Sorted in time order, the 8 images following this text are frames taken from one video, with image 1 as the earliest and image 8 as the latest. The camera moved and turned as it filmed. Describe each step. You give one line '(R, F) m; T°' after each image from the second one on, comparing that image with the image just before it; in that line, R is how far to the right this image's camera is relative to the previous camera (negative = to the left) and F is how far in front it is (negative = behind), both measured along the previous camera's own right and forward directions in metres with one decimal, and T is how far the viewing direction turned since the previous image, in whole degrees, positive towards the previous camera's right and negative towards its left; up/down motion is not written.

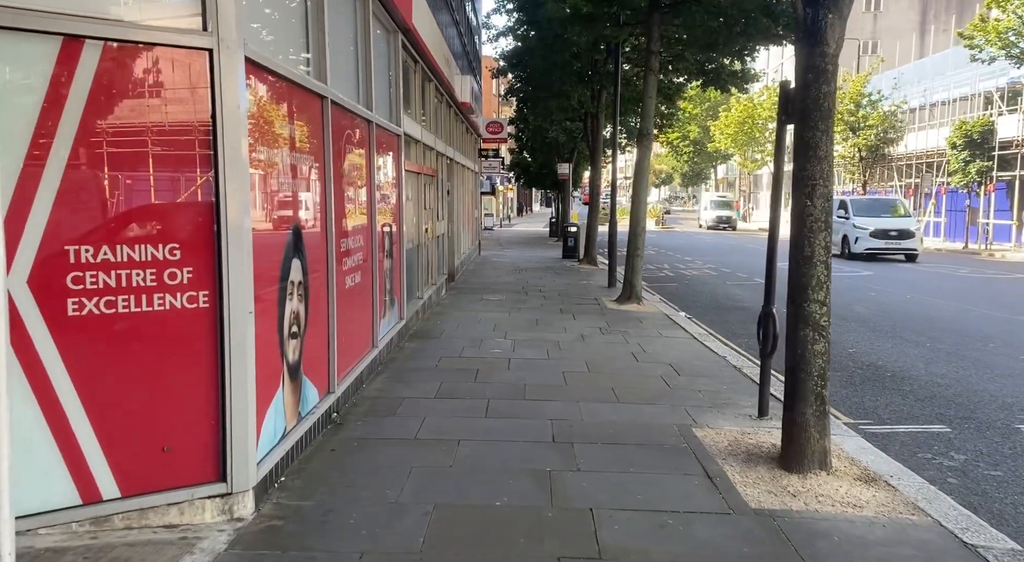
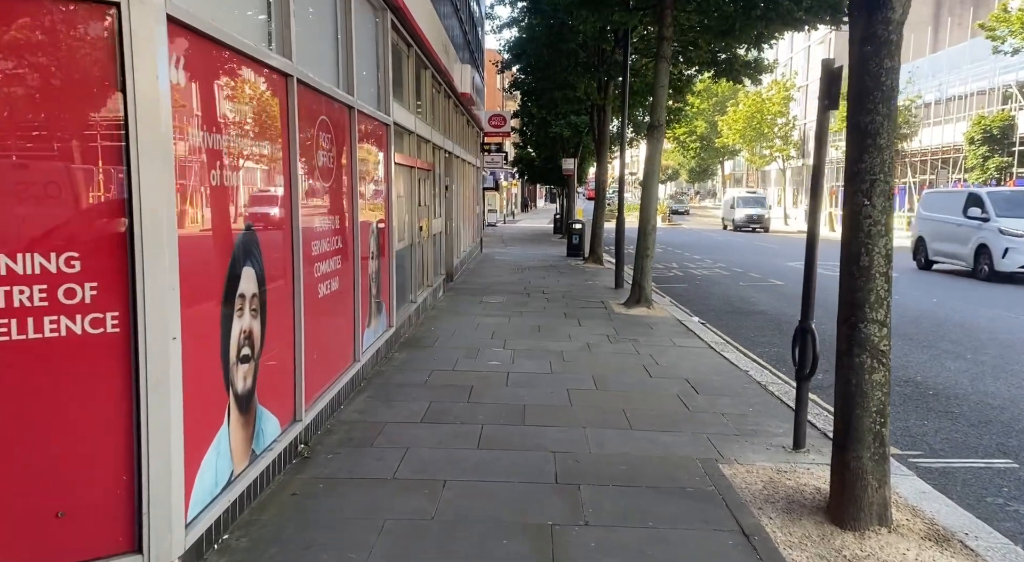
(0.0, +0.8) m; 0°
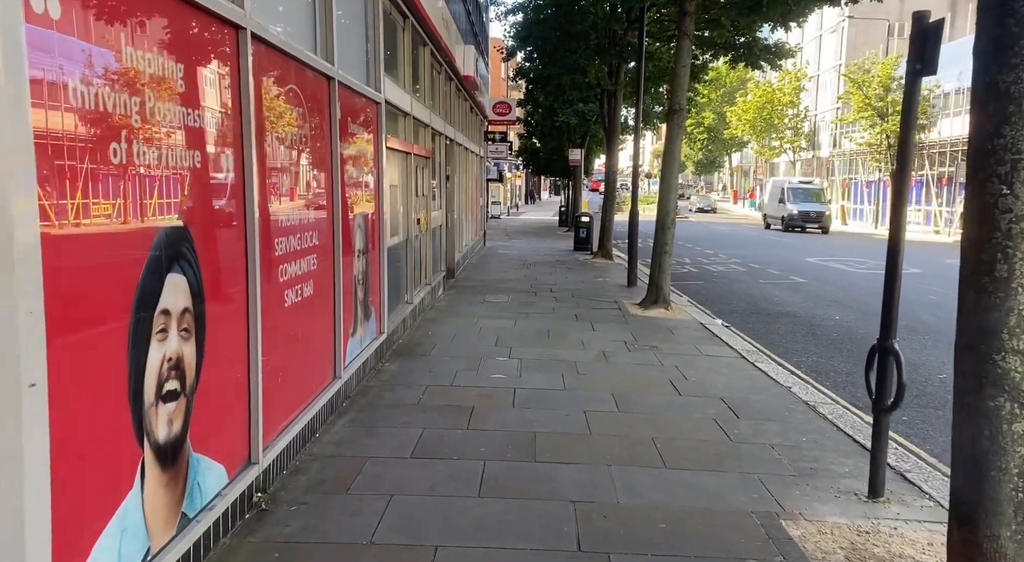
(0.0, +1.0) m; 0°
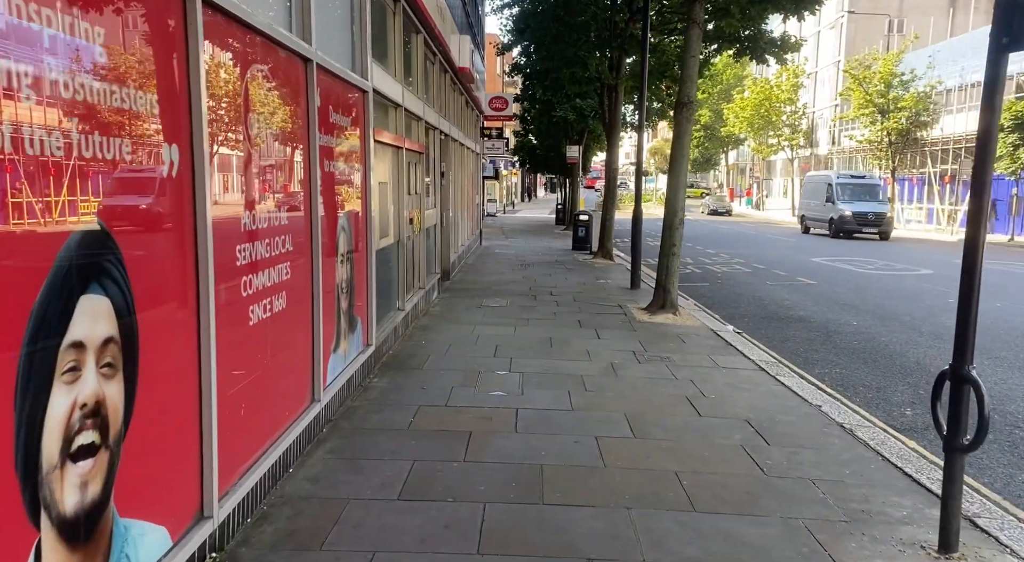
(-0.1, +0.7) m; 0°
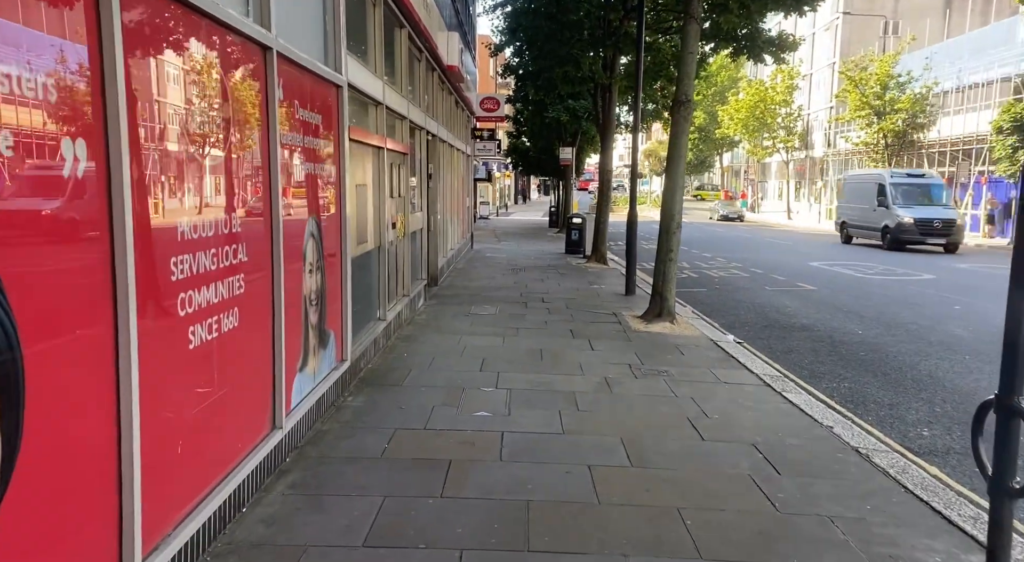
(+0.1, +0.5) m; 0°
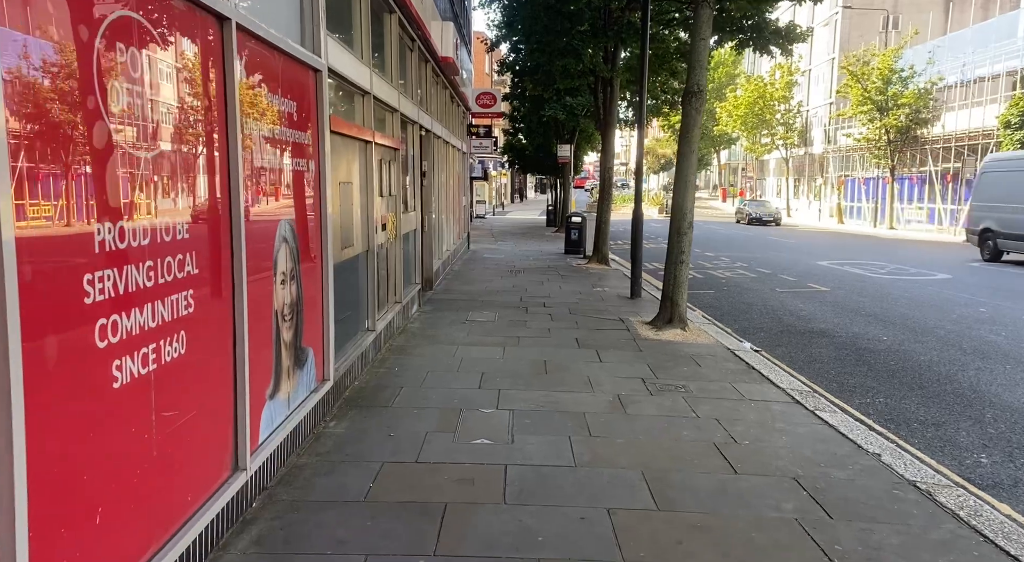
(0.0, +0.7) m; 0°
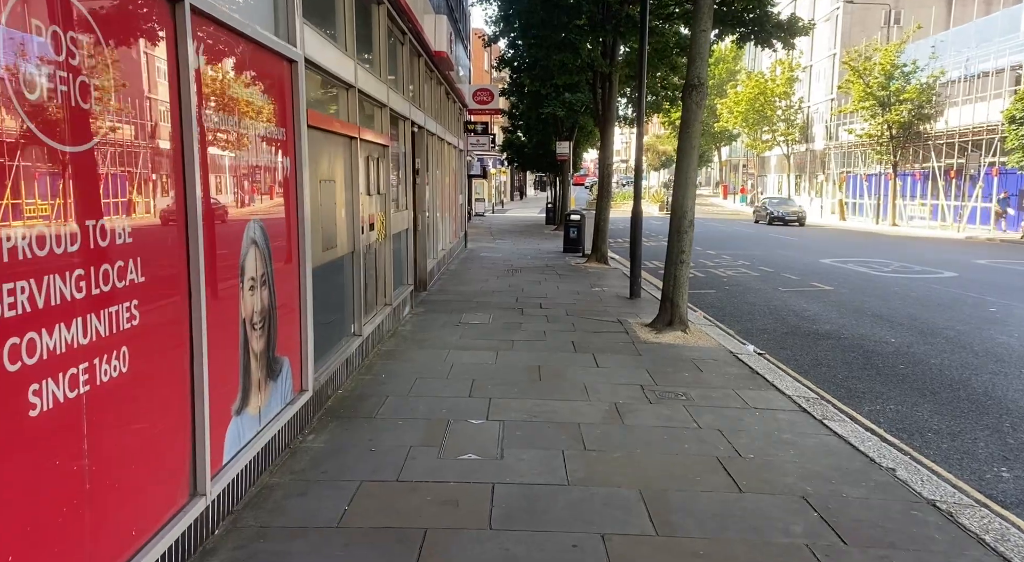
(+0.1, +0.3) m; 0°
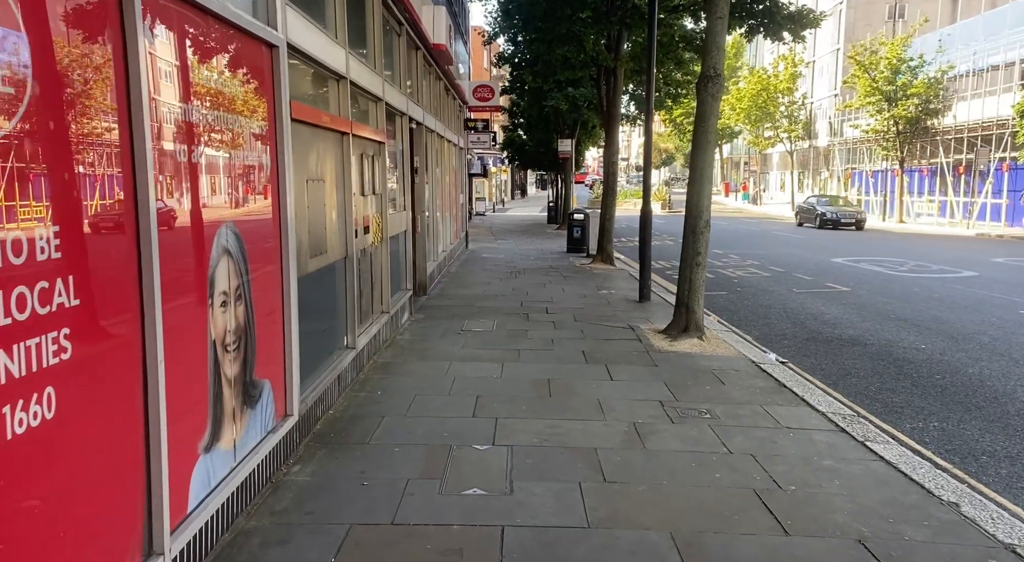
(-0.1, +0.6) m; 0°
